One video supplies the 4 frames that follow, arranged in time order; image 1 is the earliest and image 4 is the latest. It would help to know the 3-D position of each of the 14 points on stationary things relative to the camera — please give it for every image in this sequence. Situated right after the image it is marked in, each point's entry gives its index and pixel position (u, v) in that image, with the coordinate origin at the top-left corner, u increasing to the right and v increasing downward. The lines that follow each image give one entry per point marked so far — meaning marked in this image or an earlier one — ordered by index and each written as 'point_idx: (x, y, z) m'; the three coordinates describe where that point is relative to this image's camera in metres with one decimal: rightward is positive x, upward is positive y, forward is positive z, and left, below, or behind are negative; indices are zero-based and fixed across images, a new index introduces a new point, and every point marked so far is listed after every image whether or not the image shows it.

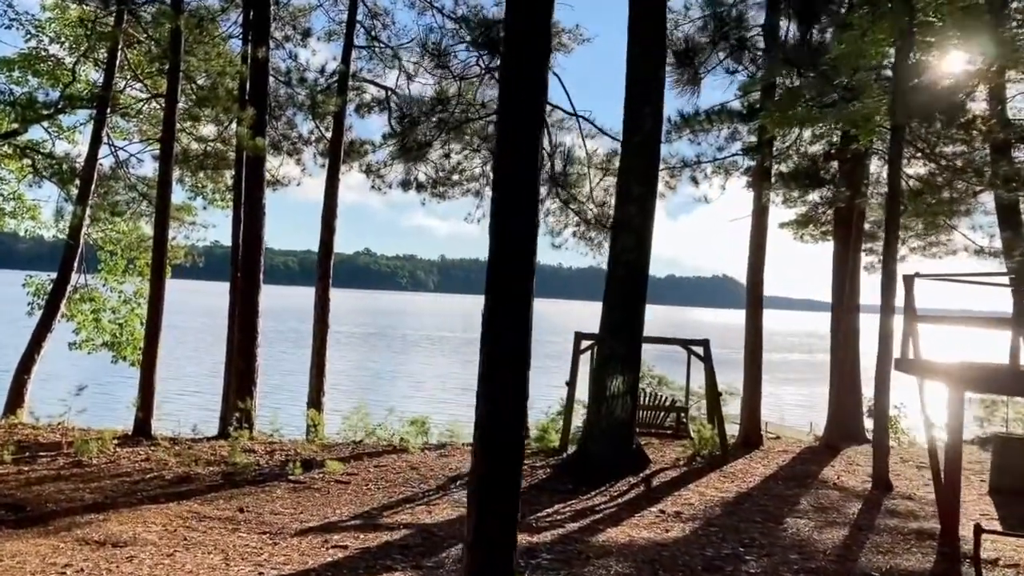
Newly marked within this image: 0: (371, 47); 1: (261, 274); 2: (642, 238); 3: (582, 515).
0: (-2.0, +3.4, +13.2) m
1: (-3.0, +0.2, +11.2) m
2: (+1.3, +0.5, +8.9) m
3: (+0.5, -1.7, +6.8) m
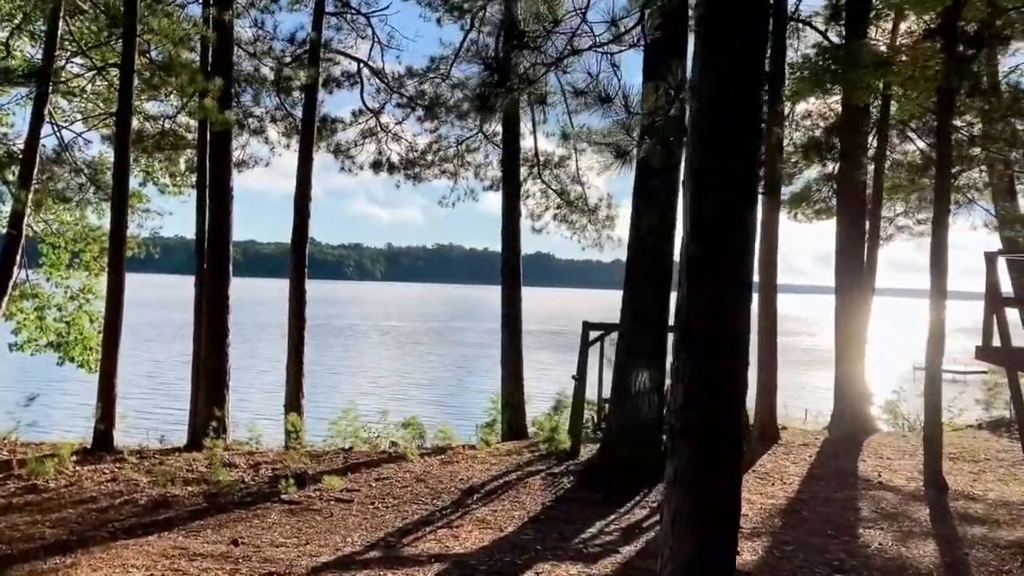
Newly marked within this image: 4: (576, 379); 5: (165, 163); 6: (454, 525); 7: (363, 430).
0: (-2.2, +3.6, +12.1) m
1: (-3.1, +0.3, +10.1) m
2: (+1.4, +0.6, +8.0) m
3: (+0.8, -1.6, +5.9) m
4: (+0.7, -0.9, +9.6) m
5: (-4.6, +1.7, +12.3) m
6: (-0.4, -1.6, +6.2) m
7: (-1.6, -1.5, +9.7) m
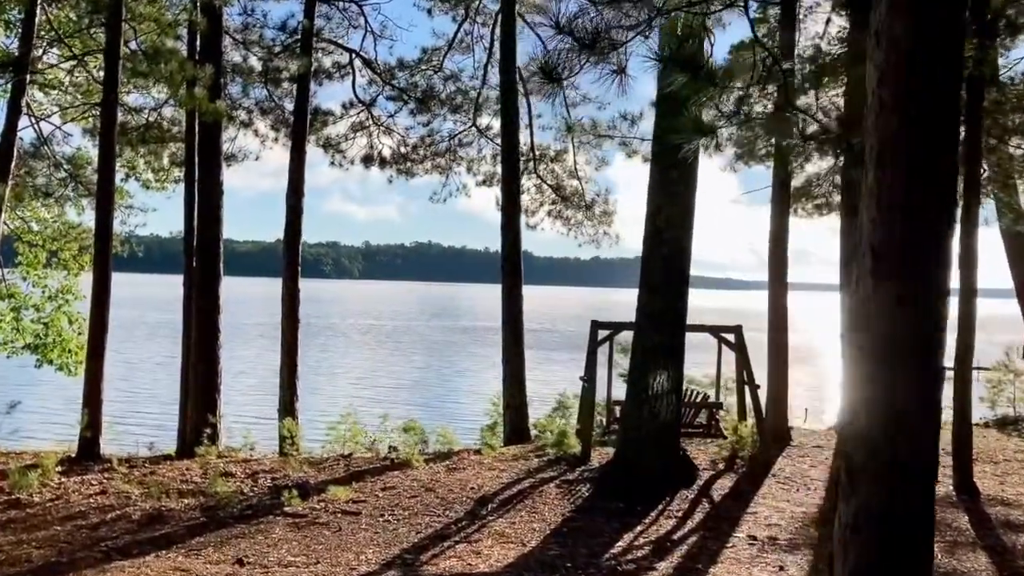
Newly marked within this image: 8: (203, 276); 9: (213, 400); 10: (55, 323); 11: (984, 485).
0: (-2.3, +3.6, +11.6) m
1: (-3.0, +0.3, +9.6) m
2: (+1.4, +0.7, +7.7) m
3: (+0.9, -1.6, +5.6) m
4: (+0.7, -0.9, +9.3) m
5: (-4.6, +1.7, +11.8) m
6: (-0.2, -1.6, +5.8) m
7: (-1.5, -1.5, +9.3) m
8: (-3.2, +0.1, +9.5) m
9: (-3.1, -1.2, +9.6) m
10: (-7.2, -0.6, +14.7) m
11: (+4.0, -1.7, +7.9) m
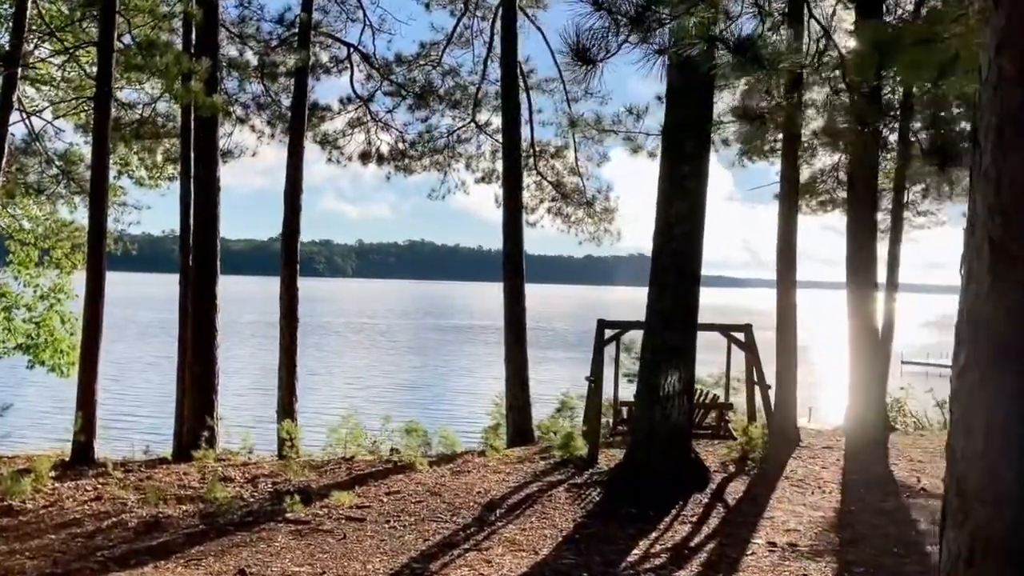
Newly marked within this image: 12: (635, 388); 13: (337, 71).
0: (-2.2, +3.6, +11.4) m
1: (-3.0, +0.3, +9.4) m
2: (+1.5, +0.7, +7.5) m
3: (+1.0, -1.6, +5.4) m
4: (+0.8, -0.9, +9.1) m
5: (-4.6, +1.7, +11.6) m
6: (-0.2, -1.6, +5.6) m
7: (-1.5, -1.5, +9.1) m
8: (-3.1, +0.1, +9.3) m
9: (-3.1, -1.1, +9.4) m
10: (-7.2, -0.5, +14.4) m
11: (+4.1, -1.6, +7.7) m
12: (+1.0, -0.8, +7.6) m
13: (-2.4, +3.0, +12.7) m
